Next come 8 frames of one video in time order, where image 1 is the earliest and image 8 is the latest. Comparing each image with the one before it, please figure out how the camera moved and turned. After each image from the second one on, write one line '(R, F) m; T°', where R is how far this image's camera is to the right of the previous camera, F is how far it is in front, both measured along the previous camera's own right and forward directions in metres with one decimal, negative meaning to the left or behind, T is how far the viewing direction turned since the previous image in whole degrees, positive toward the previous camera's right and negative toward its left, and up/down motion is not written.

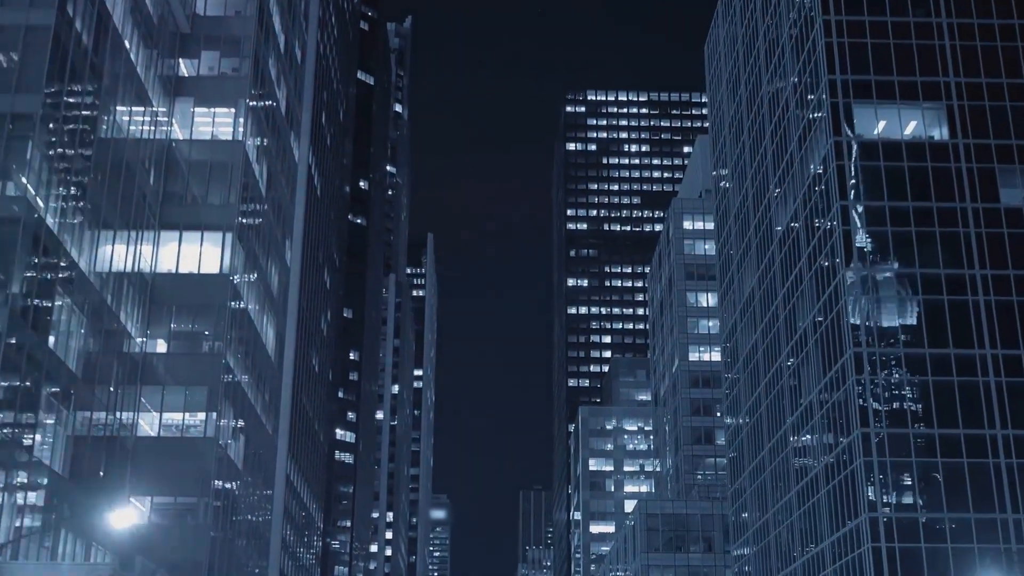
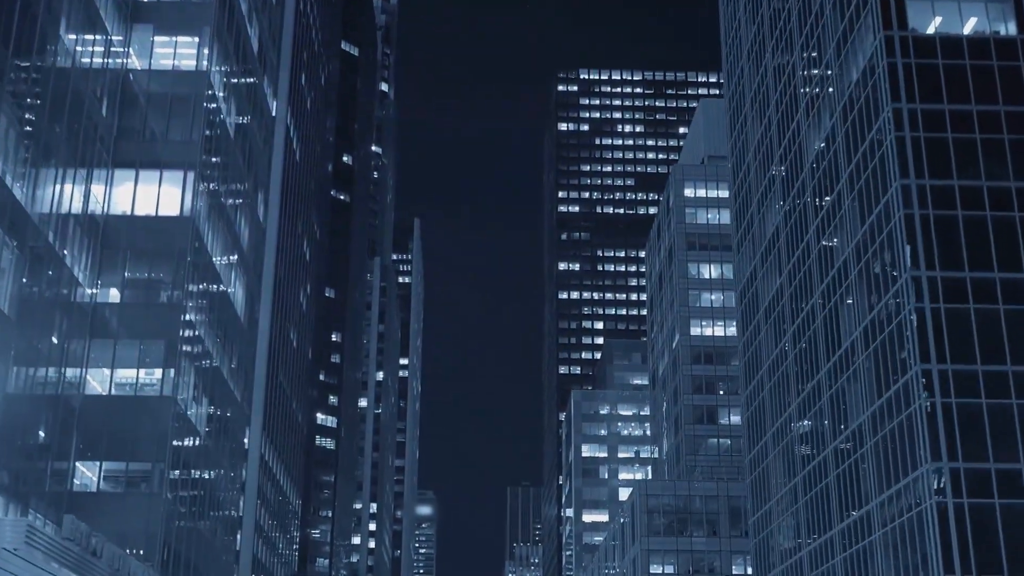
(-0.4, +10.1) m; +1°
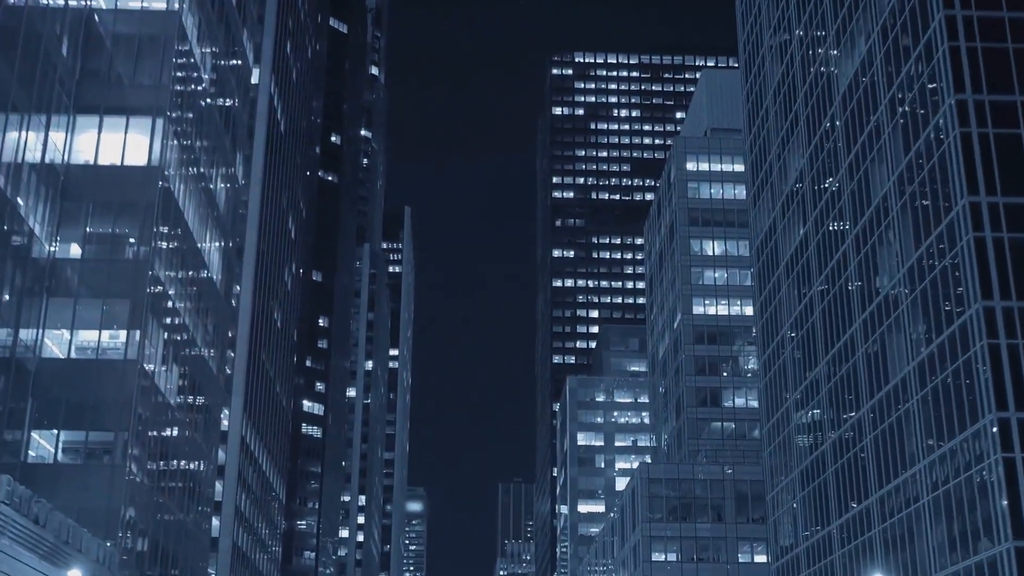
(-0.4, +7.2) m; 0°
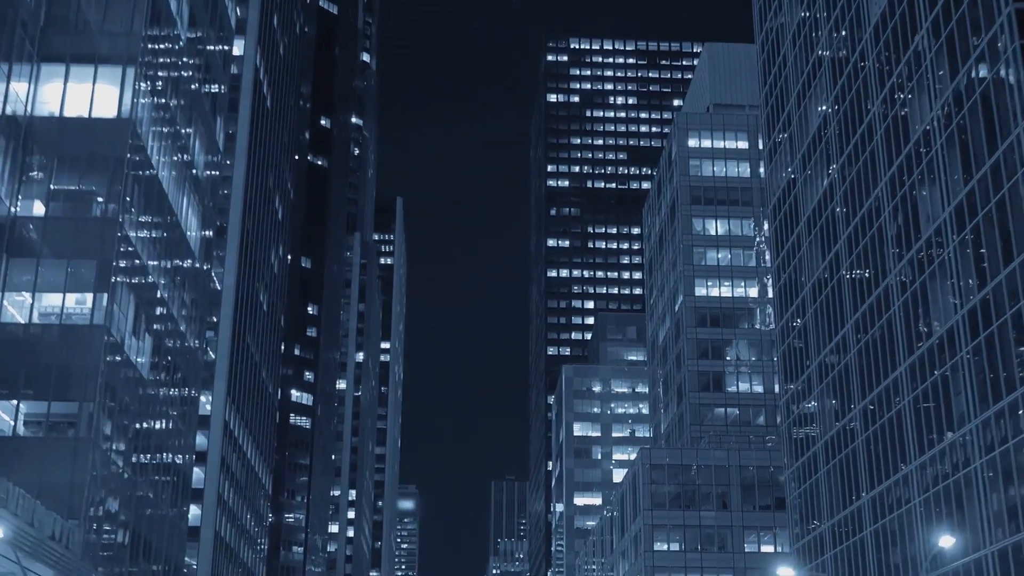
(-0.3, +5.9) m; 0°
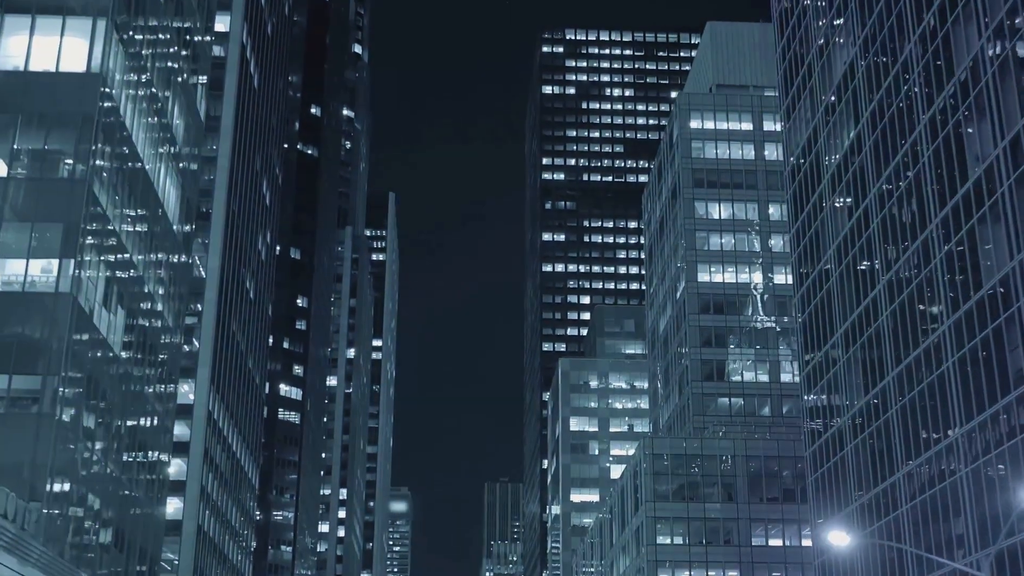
(-0.3, +5.4) m; 0°
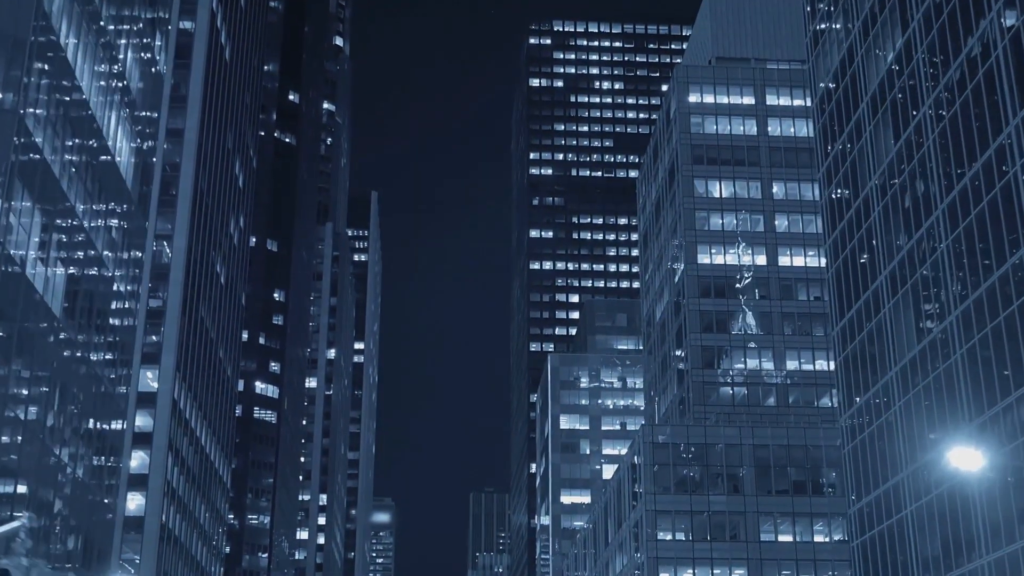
(-0.4, +8.8) m; +1°
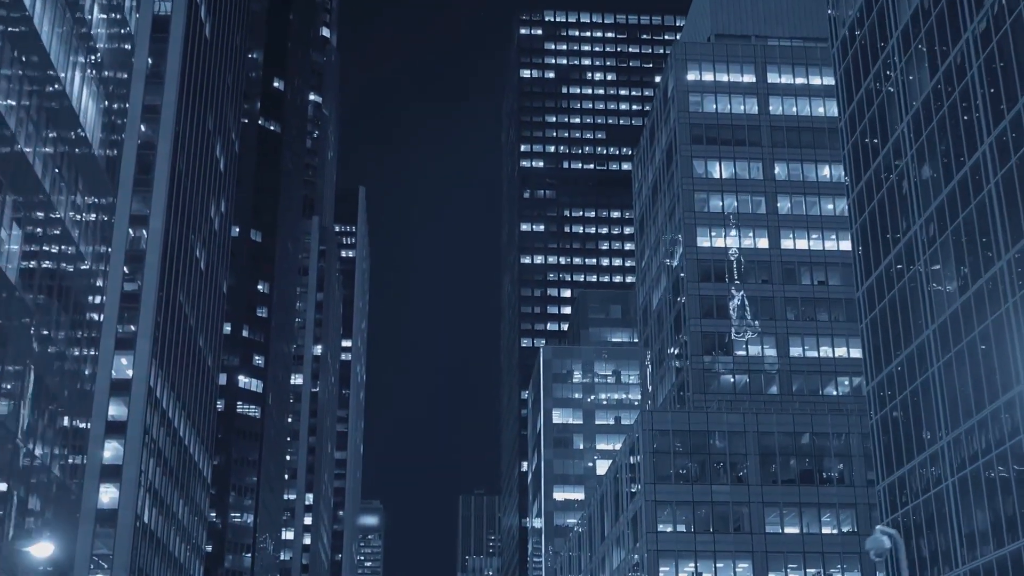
(-0.3, +5.3) m; 0°
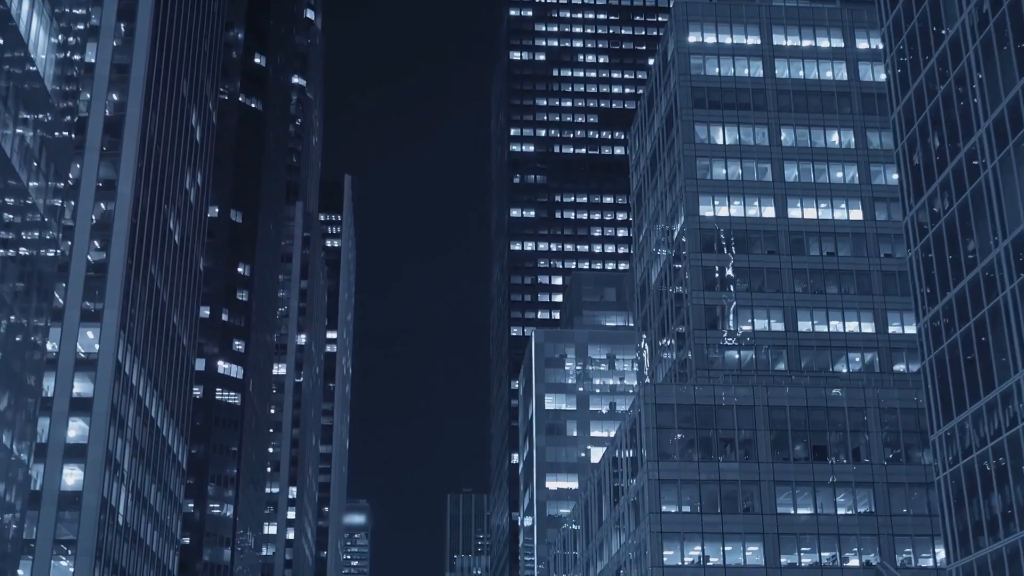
(-0.4, +7.0) m; +1°
